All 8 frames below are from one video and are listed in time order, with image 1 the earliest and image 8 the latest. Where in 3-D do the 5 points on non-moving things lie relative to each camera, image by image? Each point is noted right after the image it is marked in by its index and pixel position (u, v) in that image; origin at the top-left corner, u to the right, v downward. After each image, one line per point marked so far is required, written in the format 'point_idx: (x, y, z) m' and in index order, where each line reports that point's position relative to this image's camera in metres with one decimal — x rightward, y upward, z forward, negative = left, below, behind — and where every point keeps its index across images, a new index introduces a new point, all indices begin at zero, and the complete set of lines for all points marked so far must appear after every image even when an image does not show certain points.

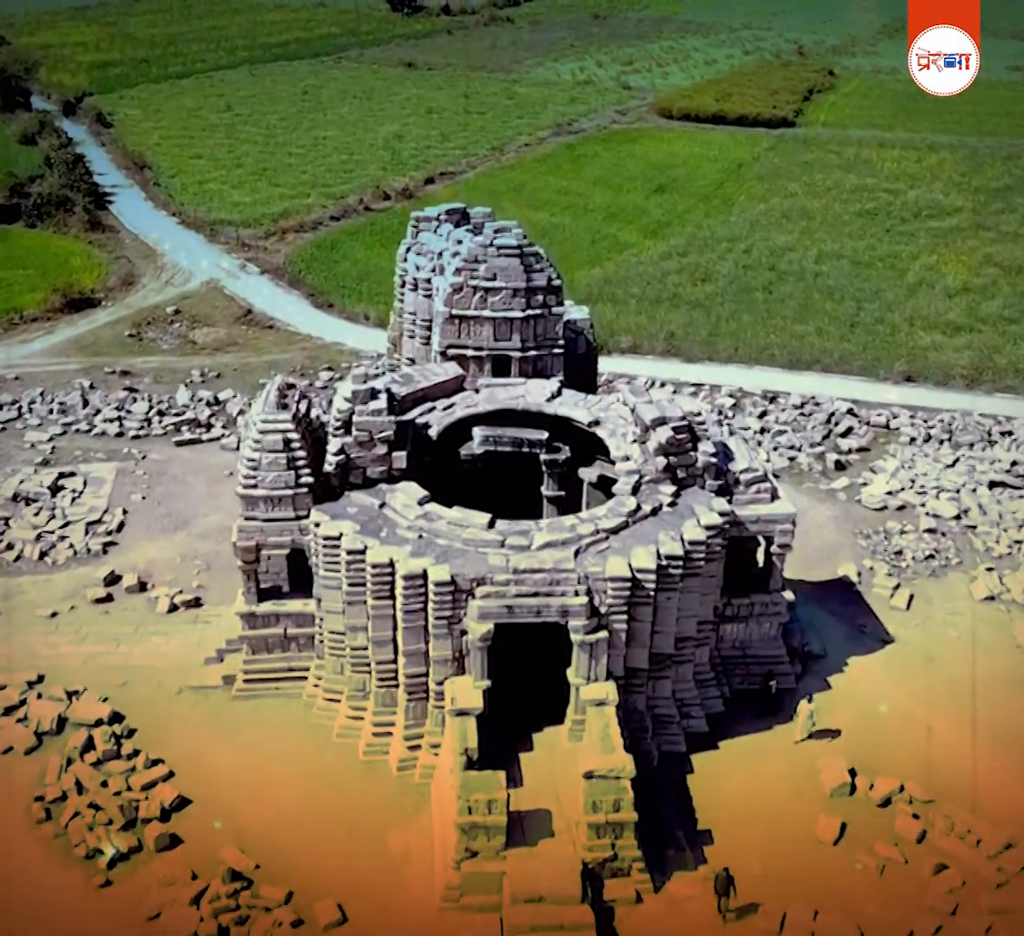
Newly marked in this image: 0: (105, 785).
0: (-4.1, -3.2, +12.4) m
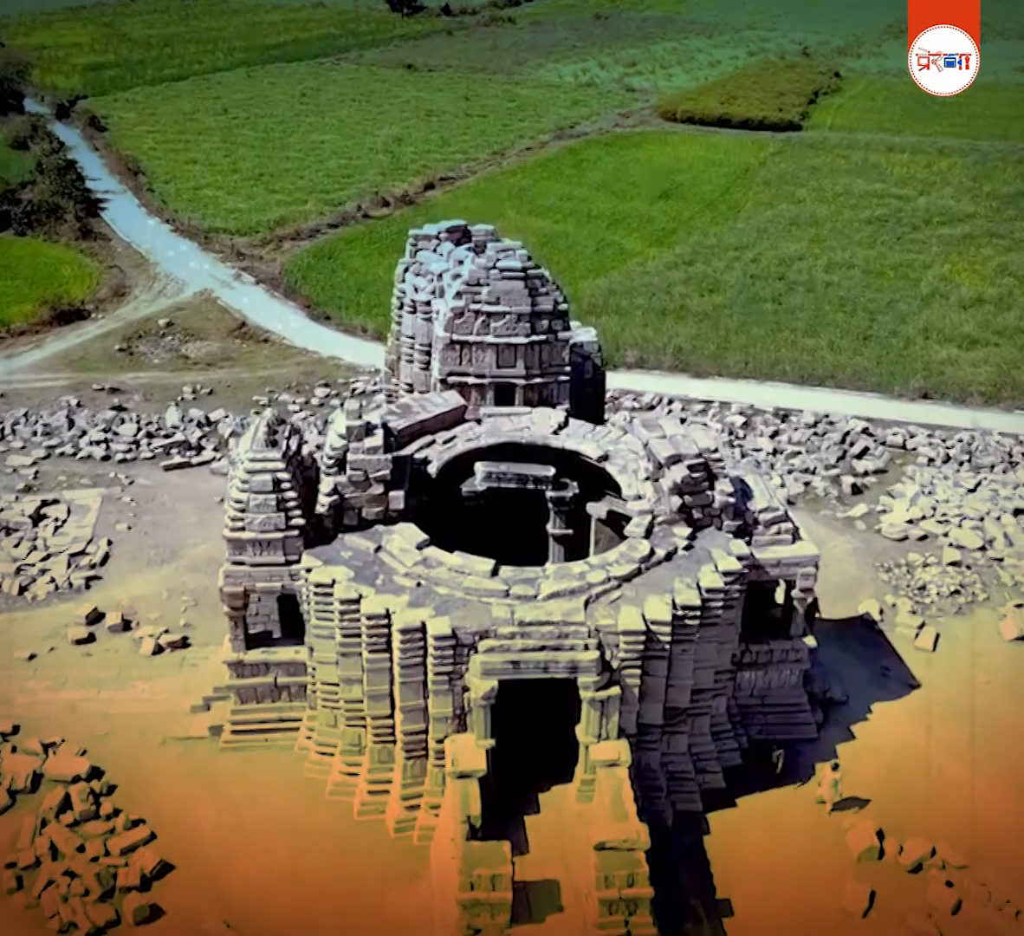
0: (-4.1, -3.6, +11.6) m
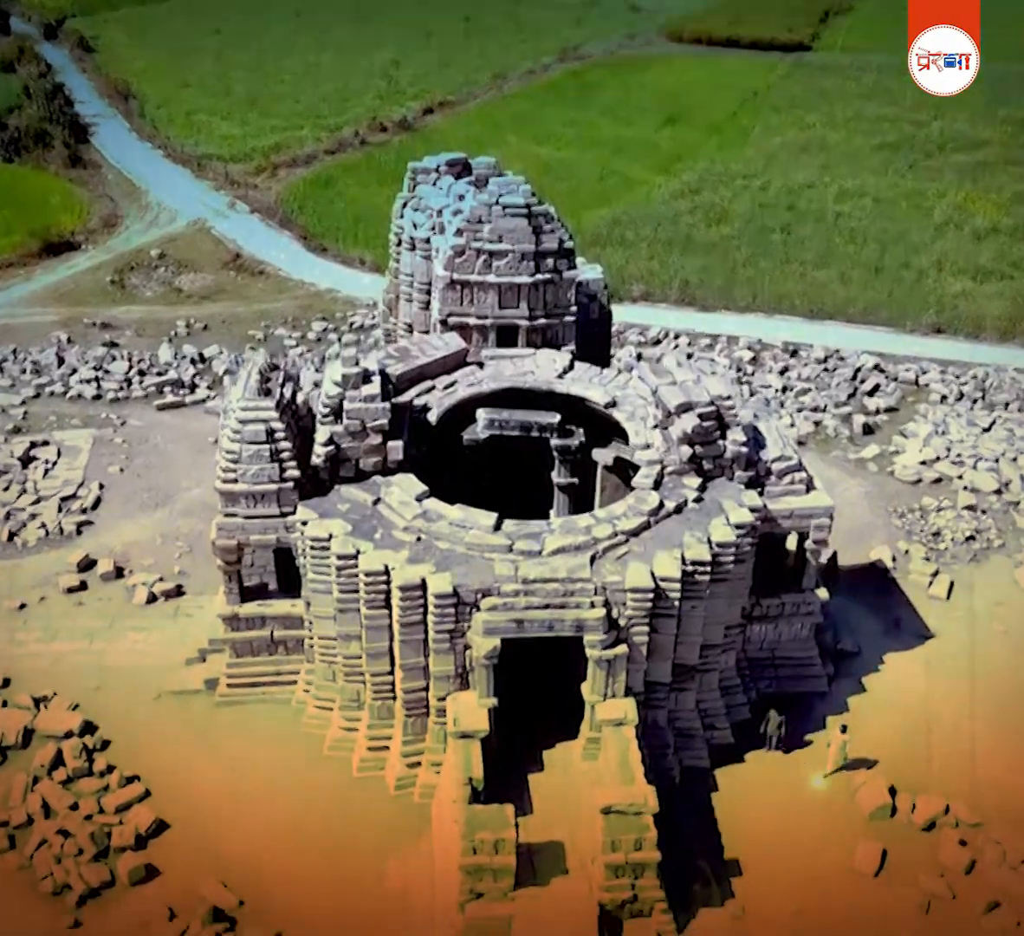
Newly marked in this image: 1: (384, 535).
0: (-4.1, -3.2, +11.4) m
1: (-1.2, -0.6, +11.3) m
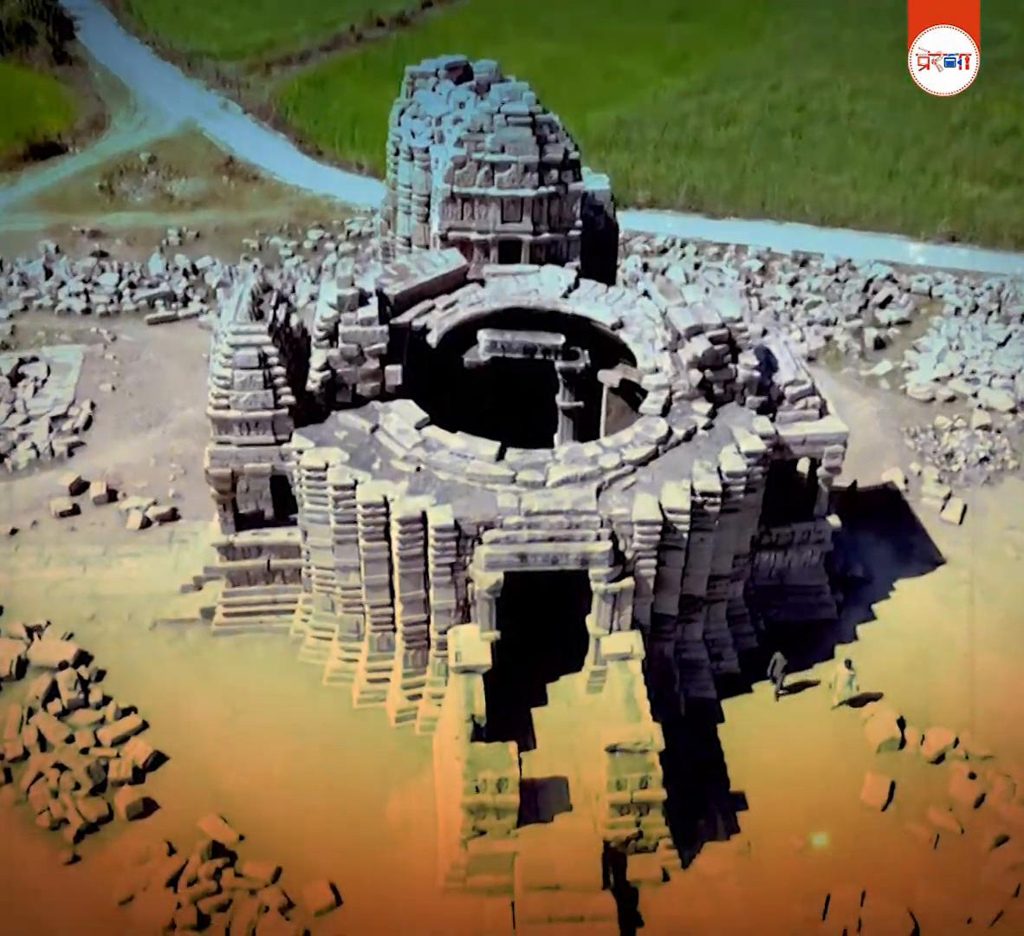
0: (-4.0, -2.5, +11.2) m
1: (-1.2, 0.0, +10.9) m
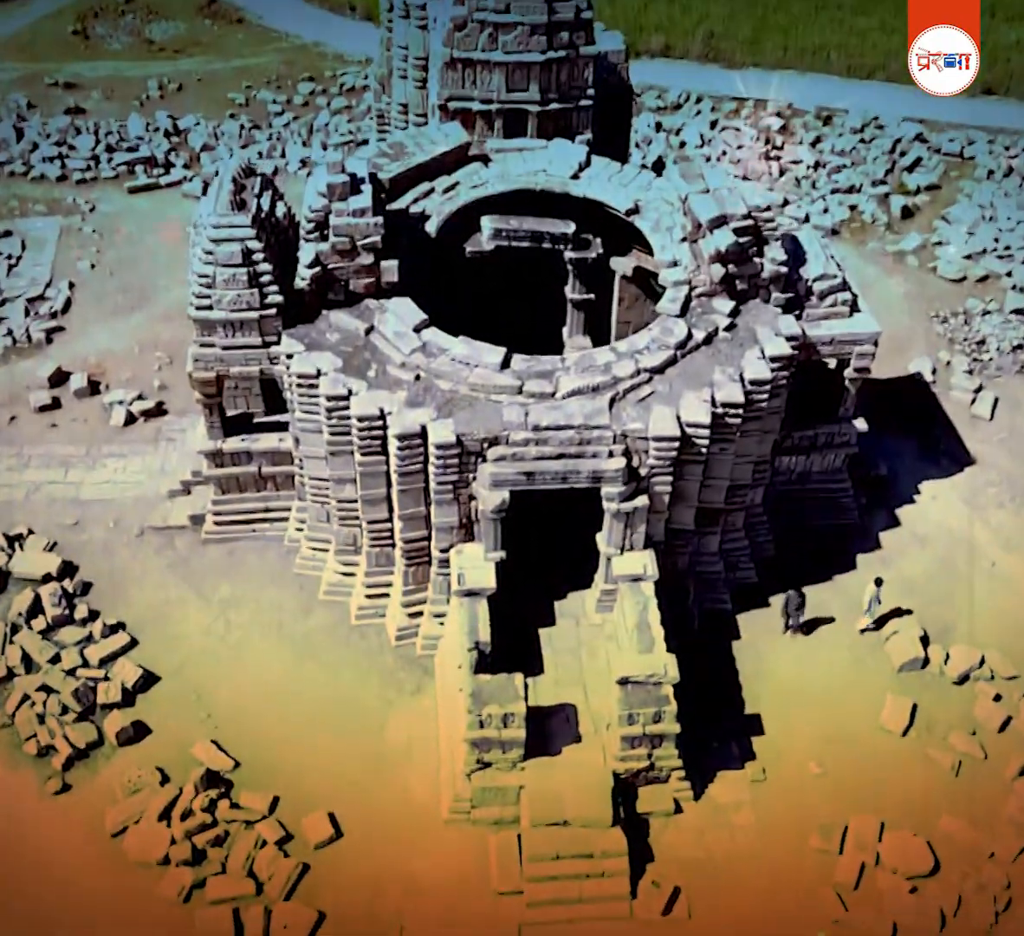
0: (-4.0, -1.7, +10.7) m
1: (-1.1, +0.8, +10.0) m
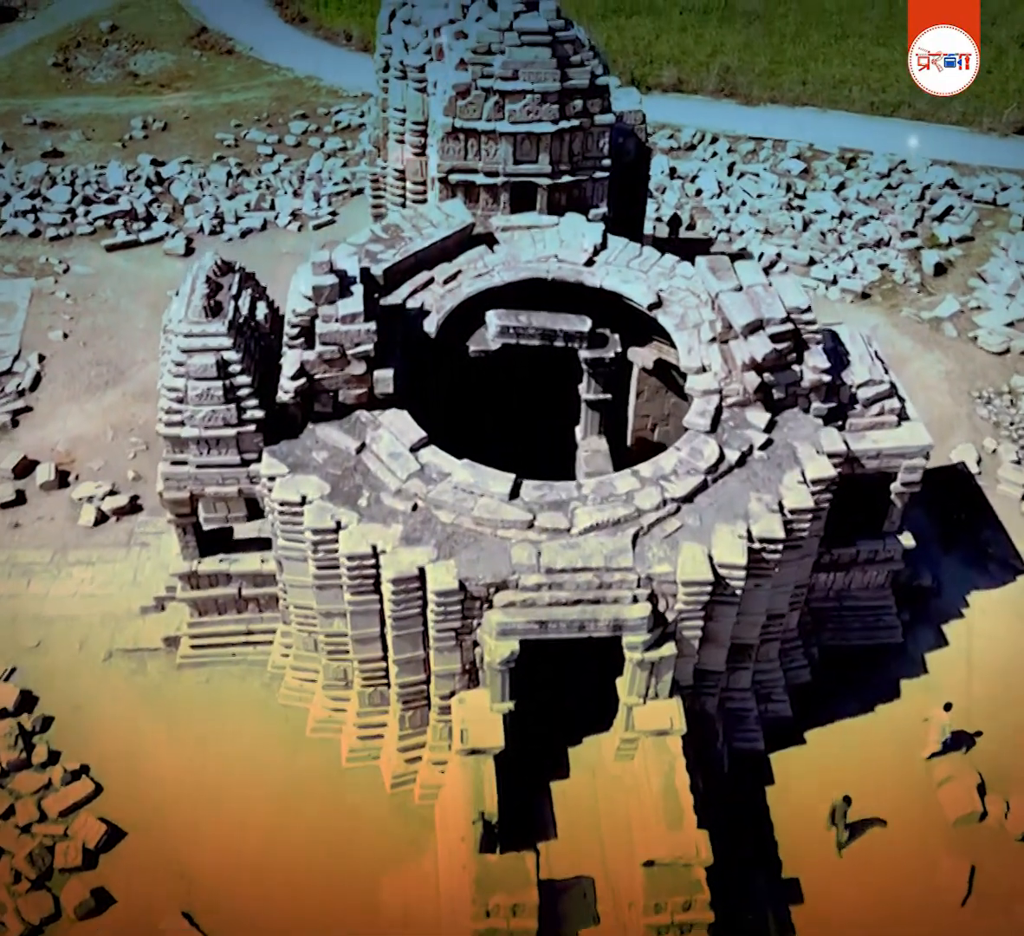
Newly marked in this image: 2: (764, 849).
0: (-3.9, -2.7, +9.6) m
1: (-1.0, -0.2, +8.9) m
2: (+2.0, -3.0, +9.5) m
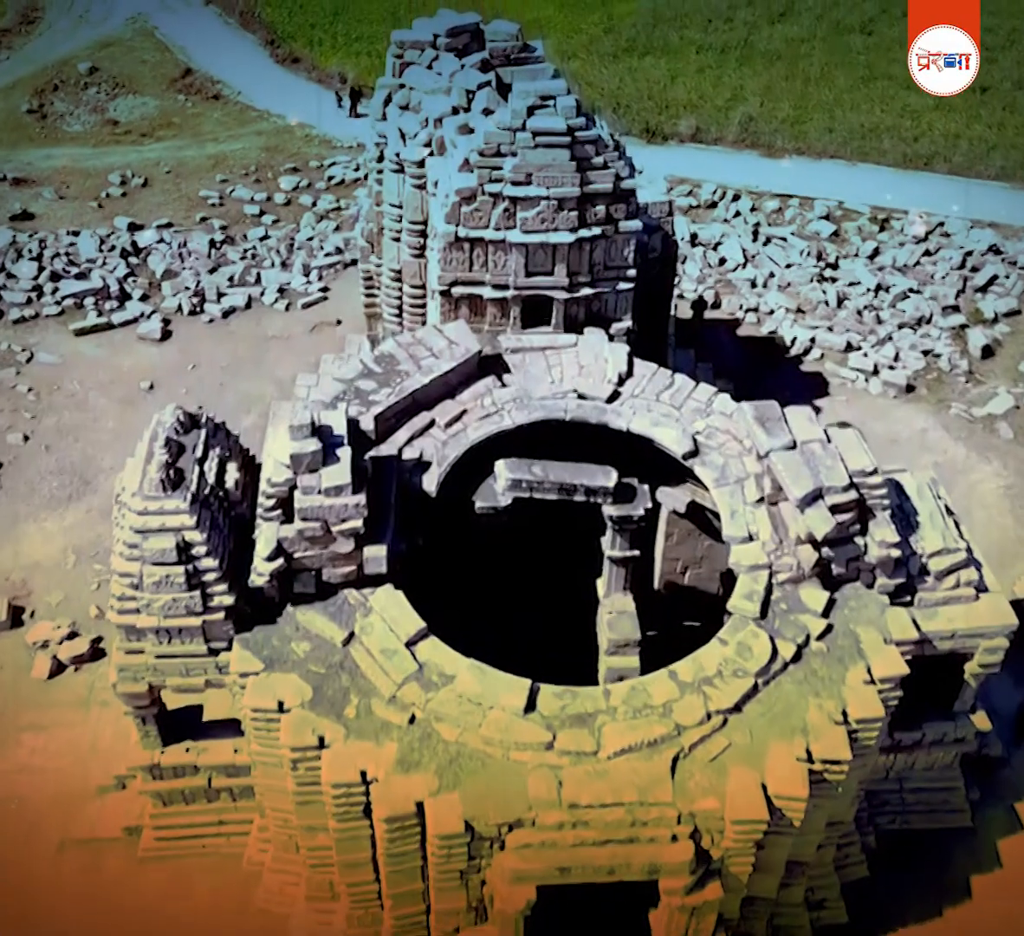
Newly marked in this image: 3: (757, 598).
0: (-3.8, -3.9, +8.2) m
1: (-0.9, -1.5, +7.5) m
2: (+2.1, -4.2, +8.1) m
3: (+1.6, -0.8, +8.0) m
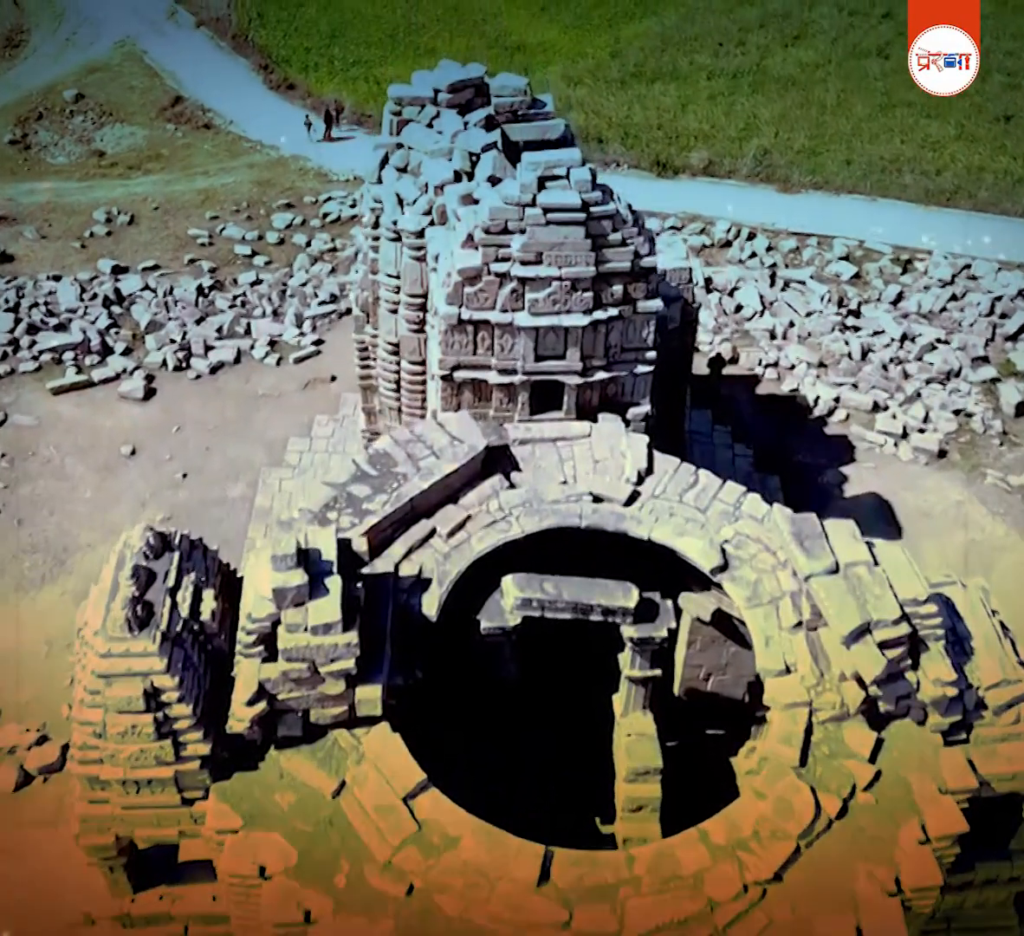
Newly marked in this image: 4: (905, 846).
0: (-3.8, -4.7, +7.3) m
1: (-0.9, -2.2, +6.7) m
2: (+2.1, -5.0, +7.2) m
3: (+1.7, -1.6, +7.1) m
4: (+2.2, -2.1, +6.8) m
